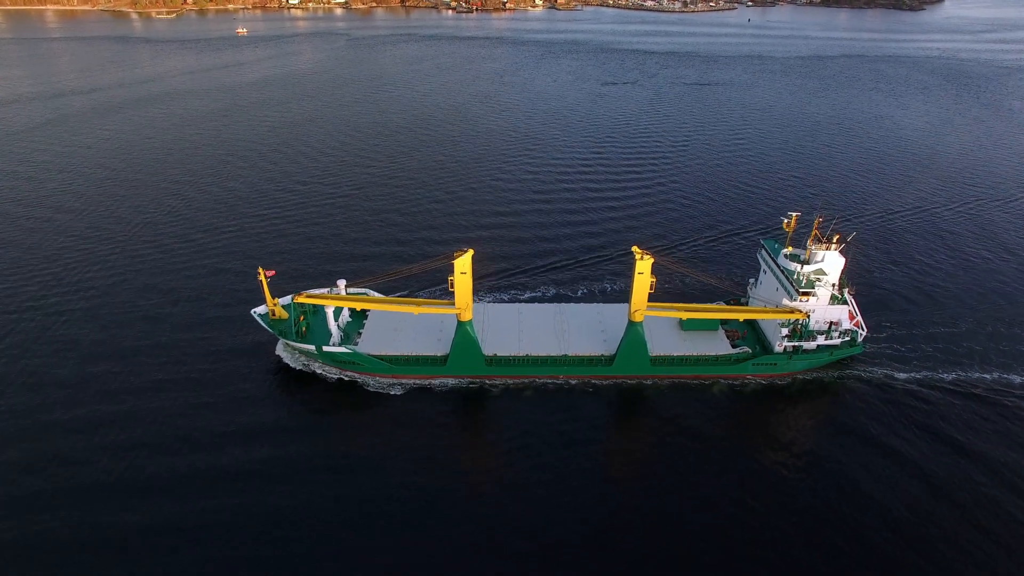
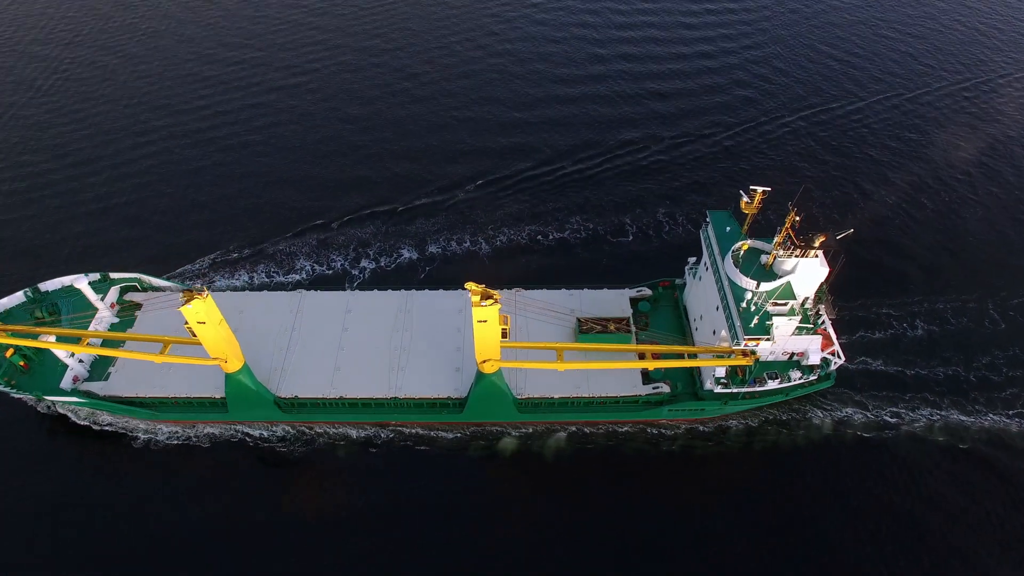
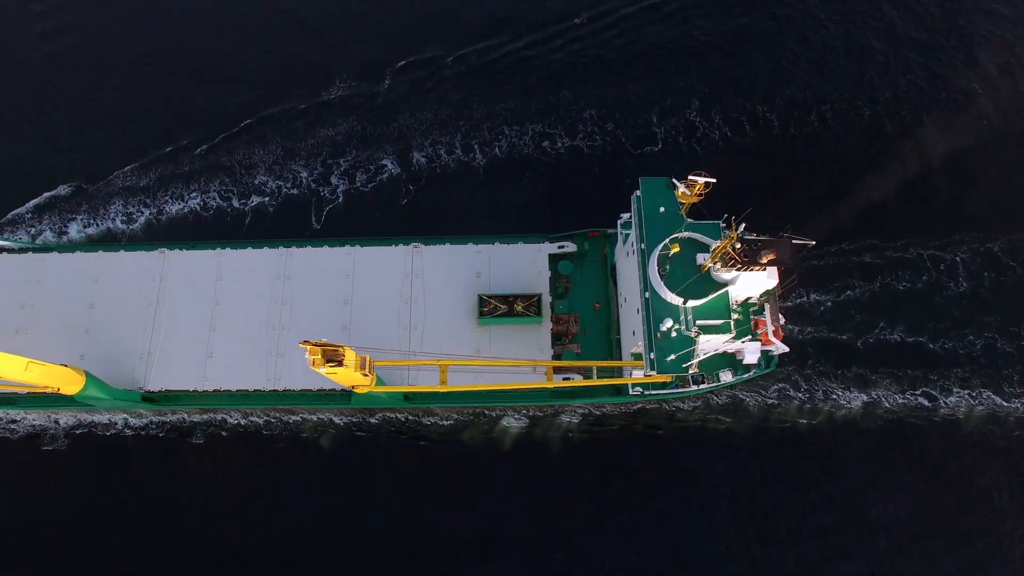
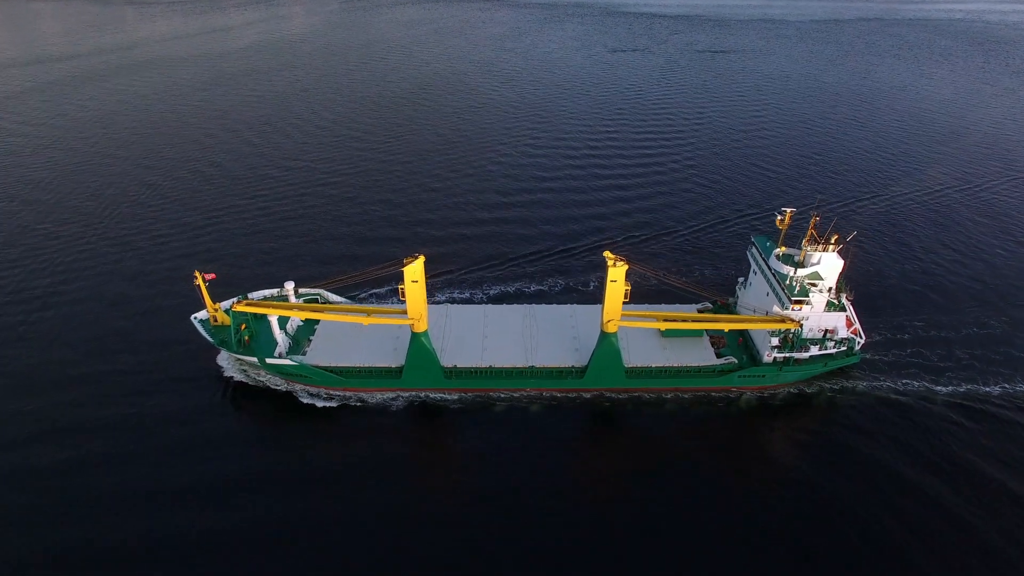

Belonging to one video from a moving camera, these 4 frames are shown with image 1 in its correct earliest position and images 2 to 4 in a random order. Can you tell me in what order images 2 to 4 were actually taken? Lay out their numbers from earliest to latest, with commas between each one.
4, 2, 3
